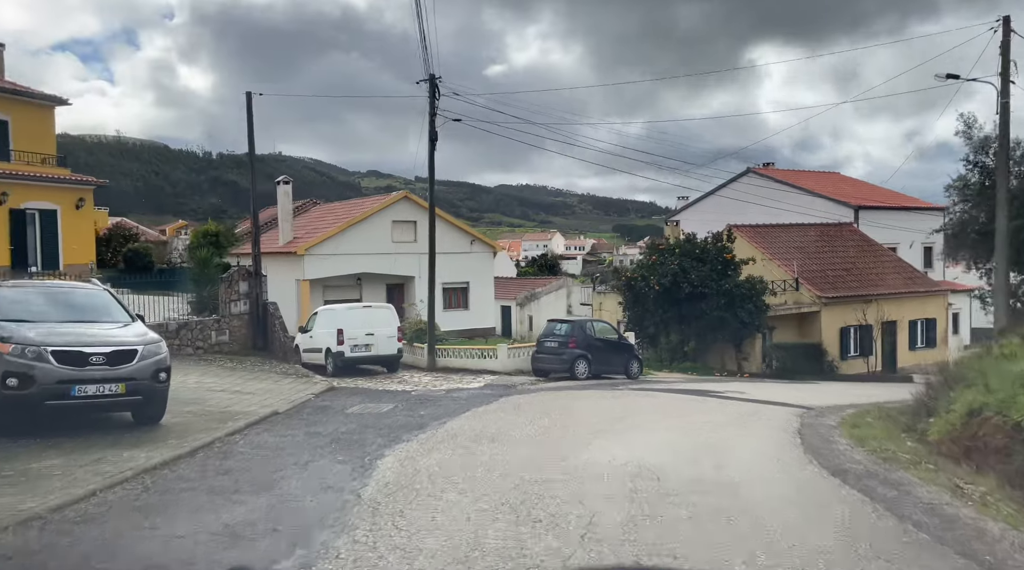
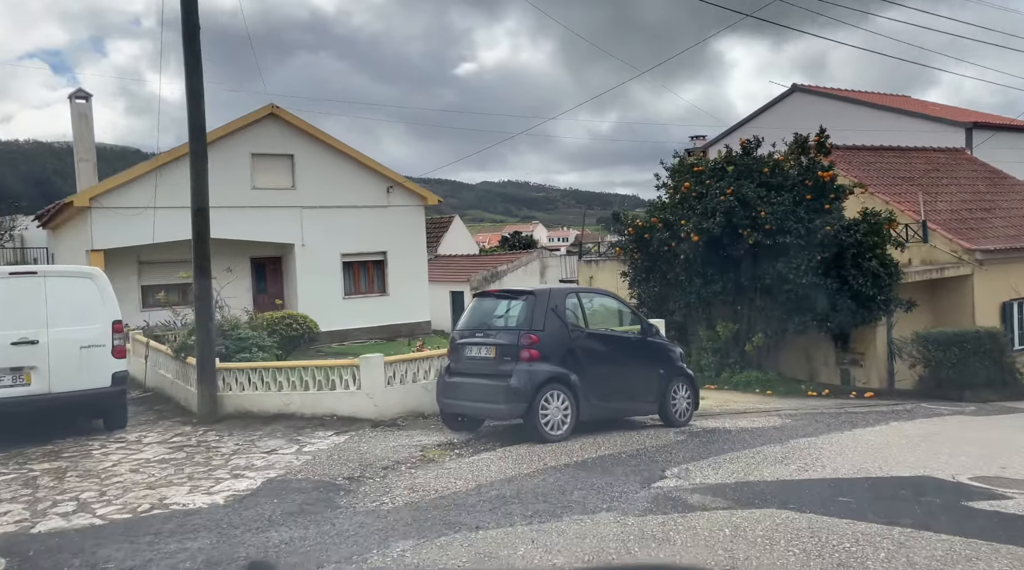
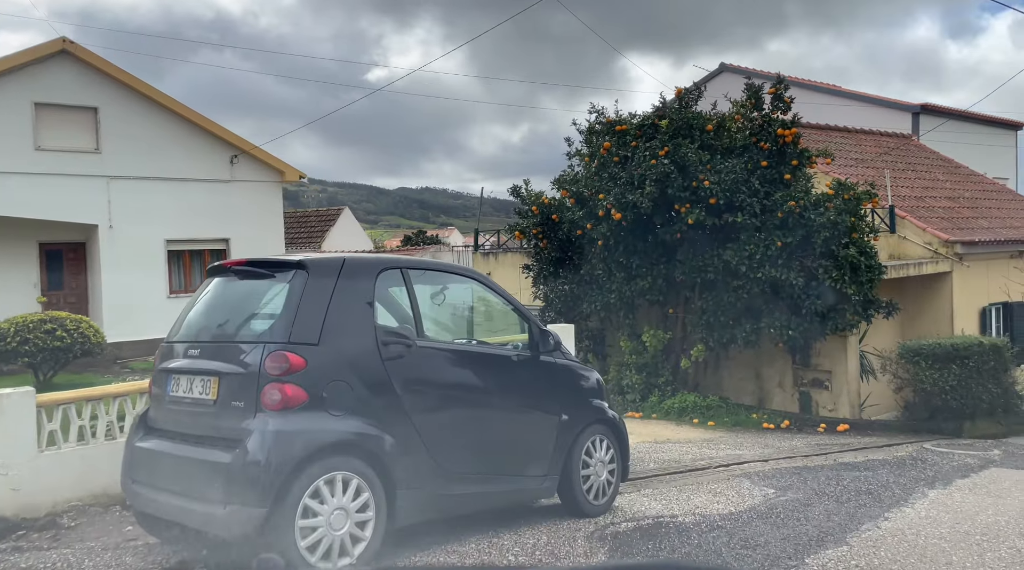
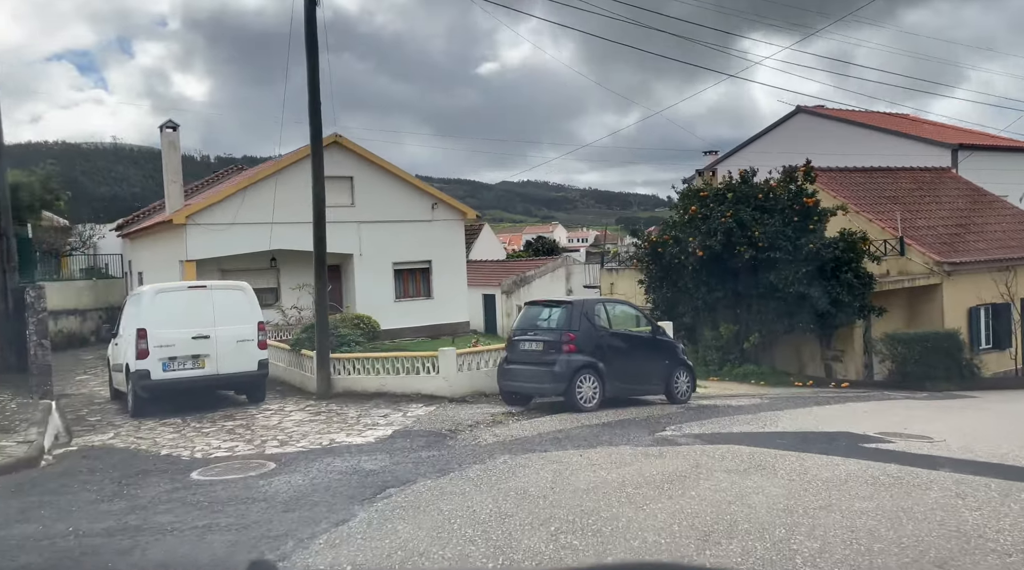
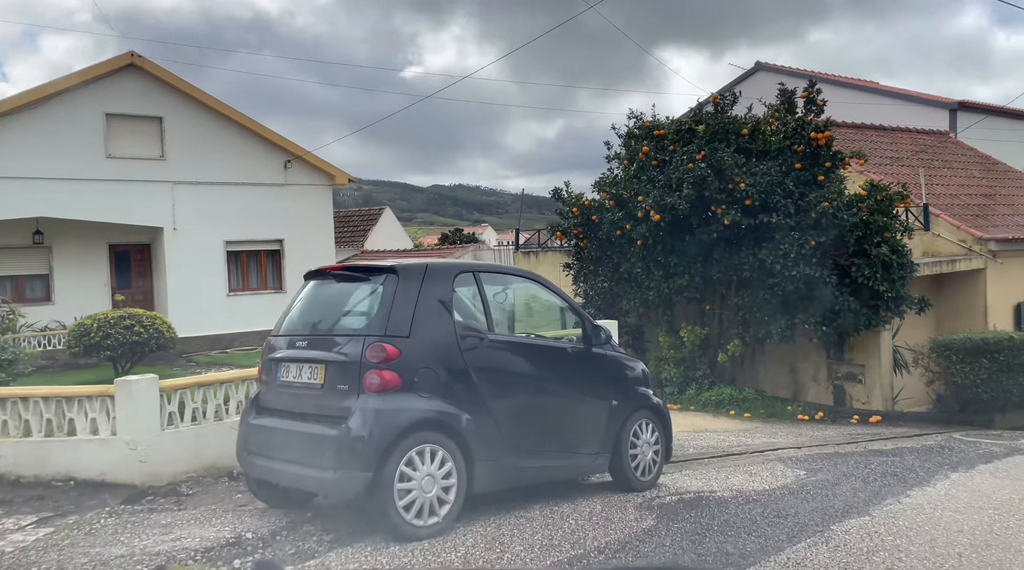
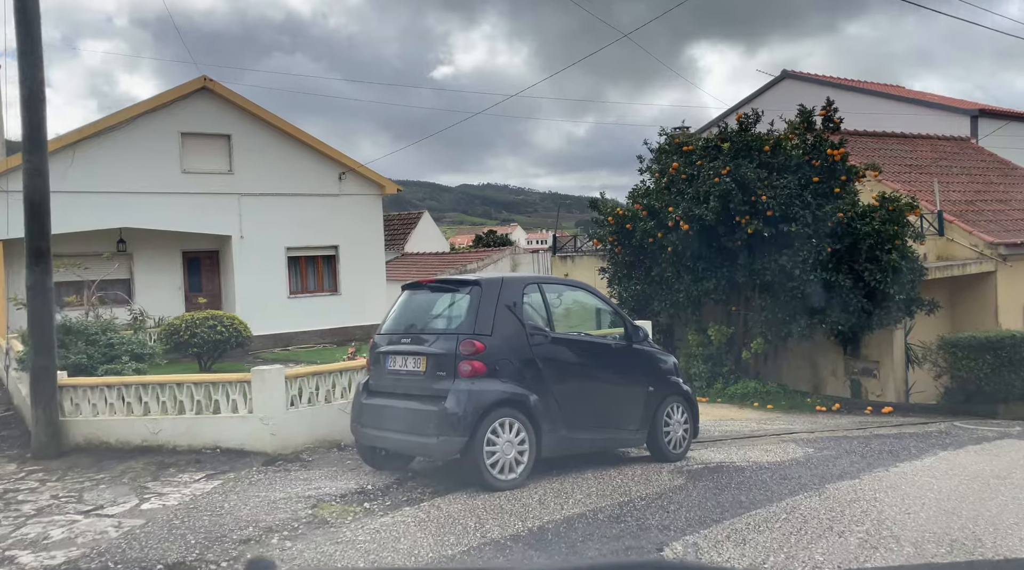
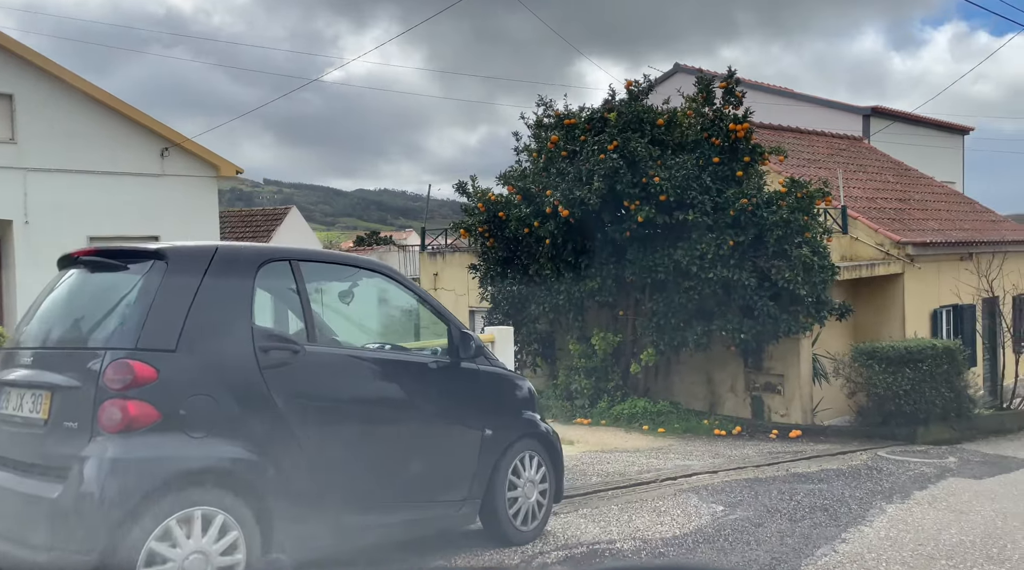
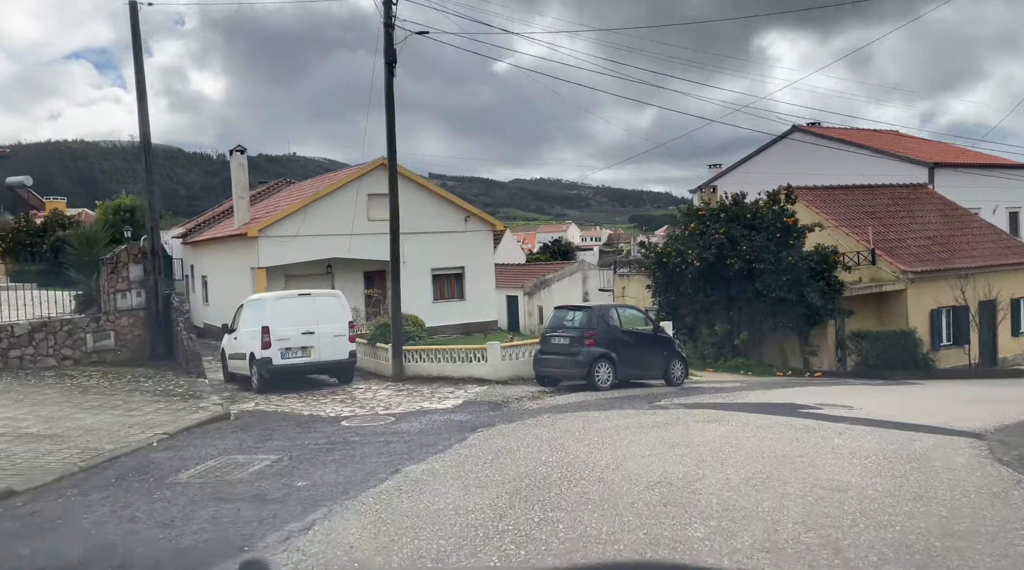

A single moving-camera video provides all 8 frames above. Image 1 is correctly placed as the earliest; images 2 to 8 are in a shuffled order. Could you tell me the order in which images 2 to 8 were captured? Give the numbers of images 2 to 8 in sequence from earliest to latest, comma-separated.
8, 4, 2, 6, 5, 3, 7
